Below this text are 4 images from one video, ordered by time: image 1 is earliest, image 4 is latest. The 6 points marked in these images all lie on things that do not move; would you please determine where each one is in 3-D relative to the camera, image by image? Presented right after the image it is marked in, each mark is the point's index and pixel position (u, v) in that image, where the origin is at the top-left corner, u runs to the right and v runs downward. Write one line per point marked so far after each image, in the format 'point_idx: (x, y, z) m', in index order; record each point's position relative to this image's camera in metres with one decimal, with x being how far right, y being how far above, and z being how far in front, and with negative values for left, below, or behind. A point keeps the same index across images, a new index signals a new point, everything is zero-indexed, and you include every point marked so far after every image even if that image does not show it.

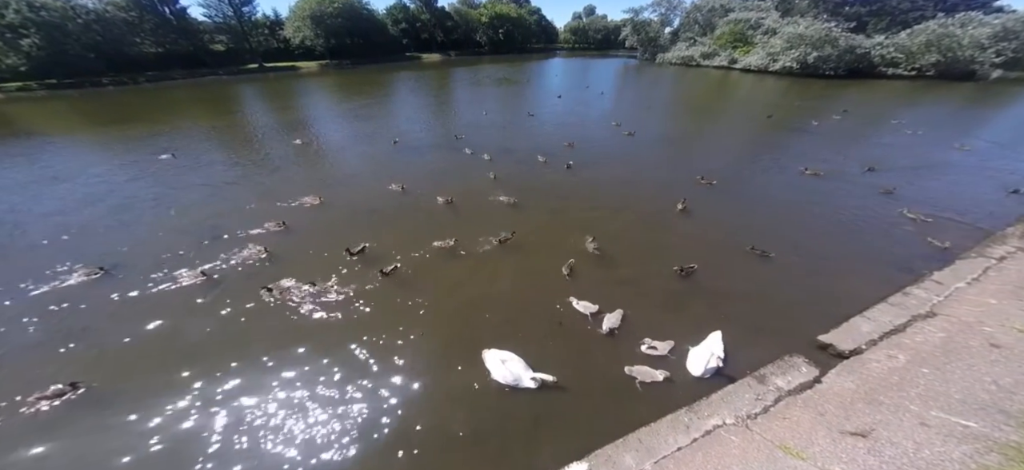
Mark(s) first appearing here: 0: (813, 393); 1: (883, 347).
0: (+5.3, -2.8, +5.7) m
1: (+8.1, -2.4, +7.0) m
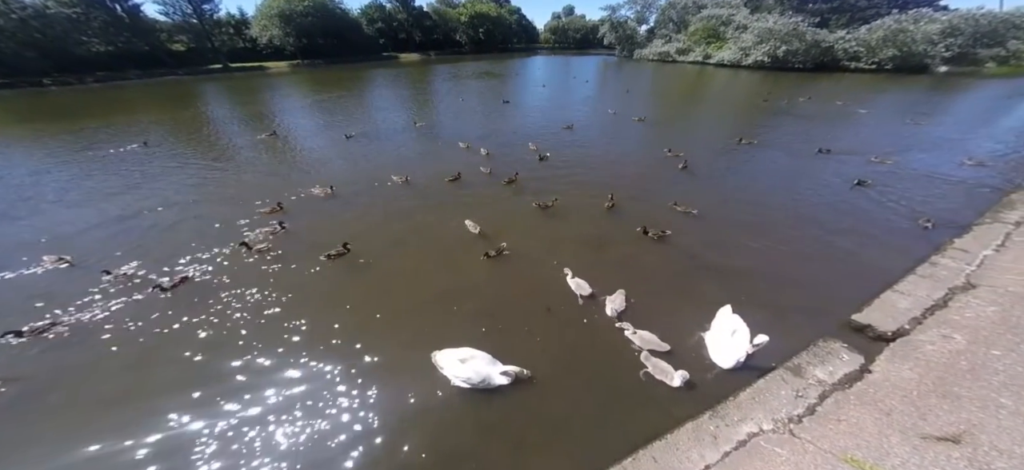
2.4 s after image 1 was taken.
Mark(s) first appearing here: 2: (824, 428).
0: (+5.0, -2.1, +4.6) m
1: (+7.7, -1.6, +6.0) m
2: (+3.8, -2.4, +4.0) m
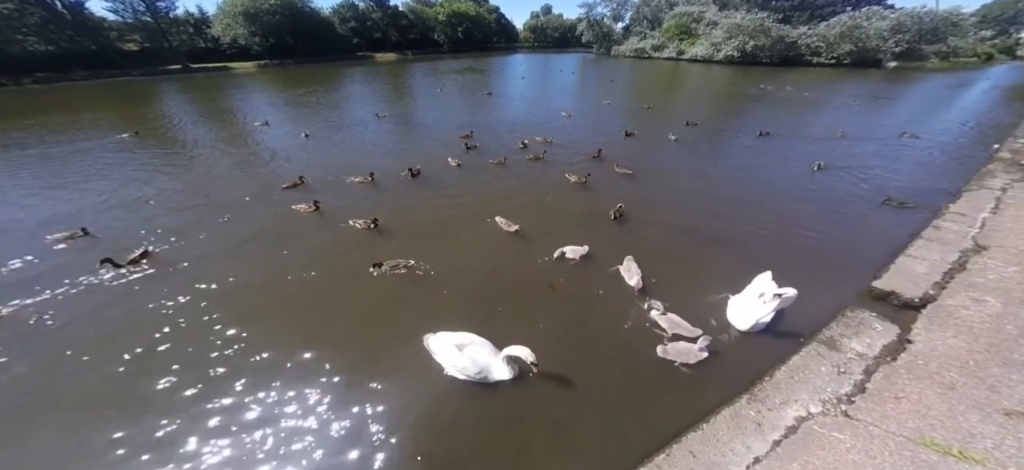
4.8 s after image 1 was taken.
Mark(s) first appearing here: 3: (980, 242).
0: (+5.0, -1.5, +4.1) m
1: (+7.6, -0.9, +5.7) m
2: (+3.9, -1.8, +3.4) m
3: (+10.5, -0.1, +7.4) m
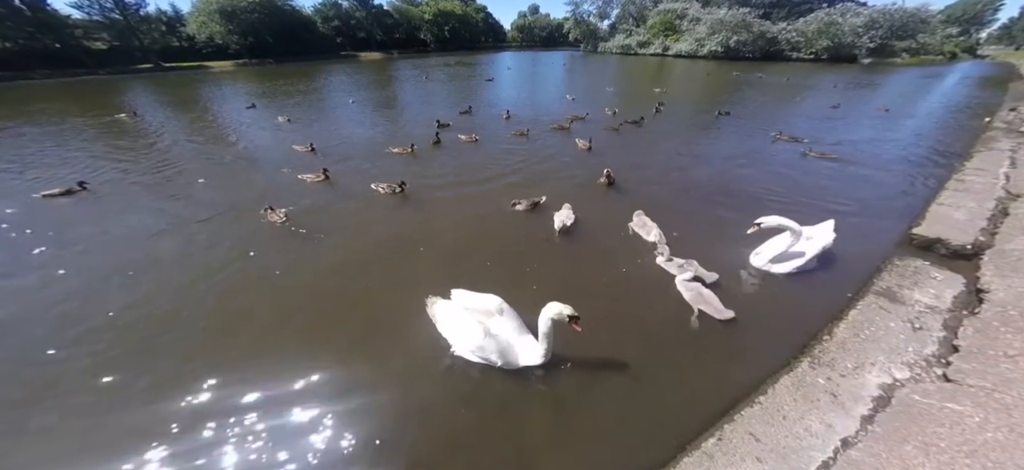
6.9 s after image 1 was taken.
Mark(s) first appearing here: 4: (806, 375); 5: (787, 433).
0: (+5.0, -0.7, +3.4) m
1: (+7.5, 0.0, +5.0) m
2: (+3.9, -1.0, +2.7) m
3: (+10.3, +0.9, +6.8) m
4: (+2.6, -1.2, +3.1) m
5: (+2.1, -1.5, +2.5) m
